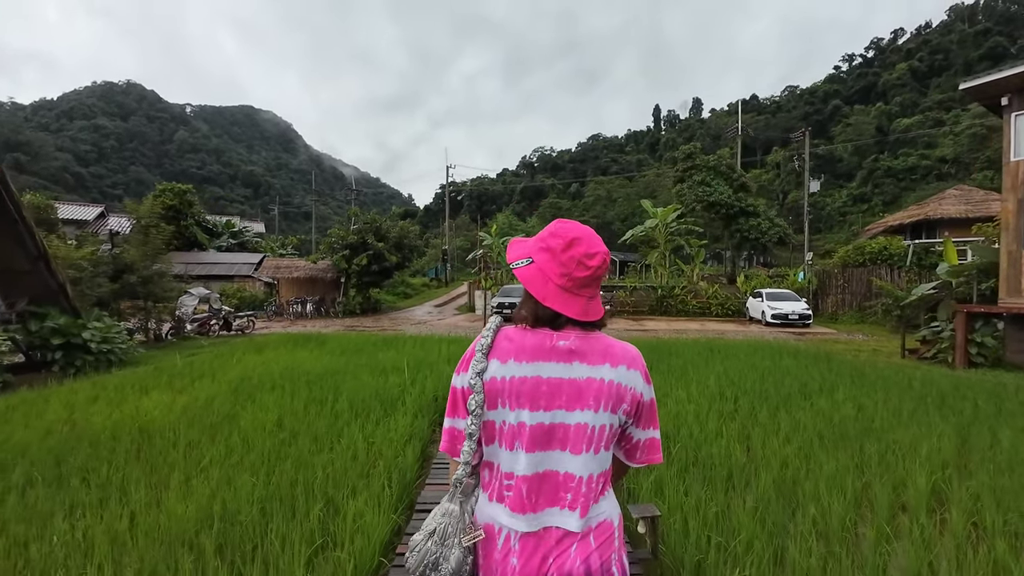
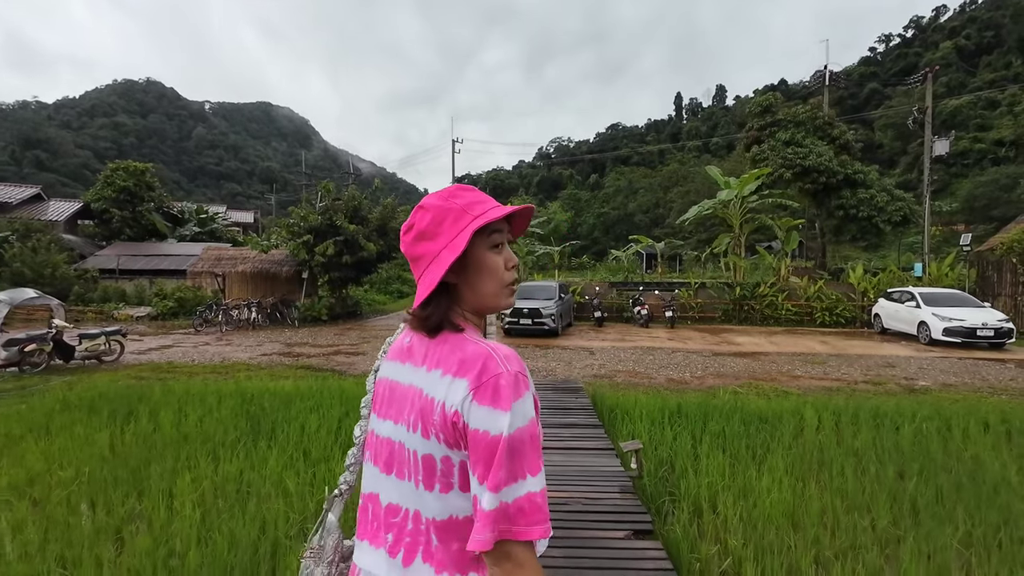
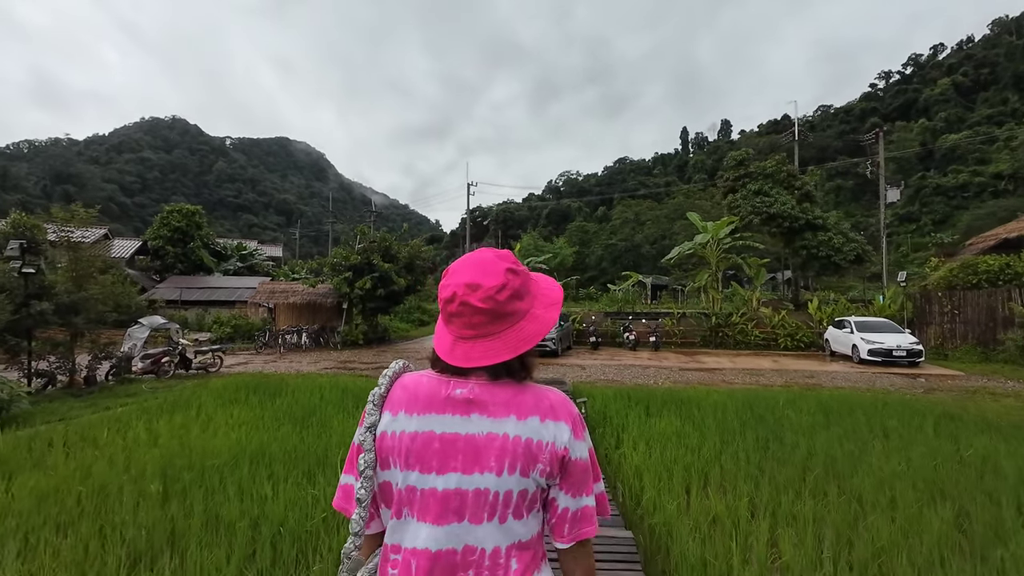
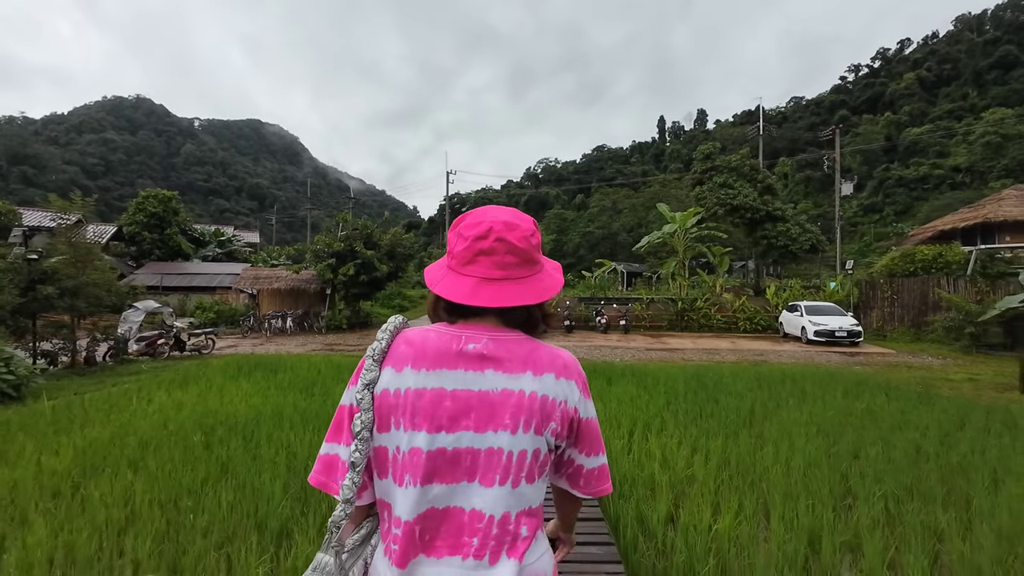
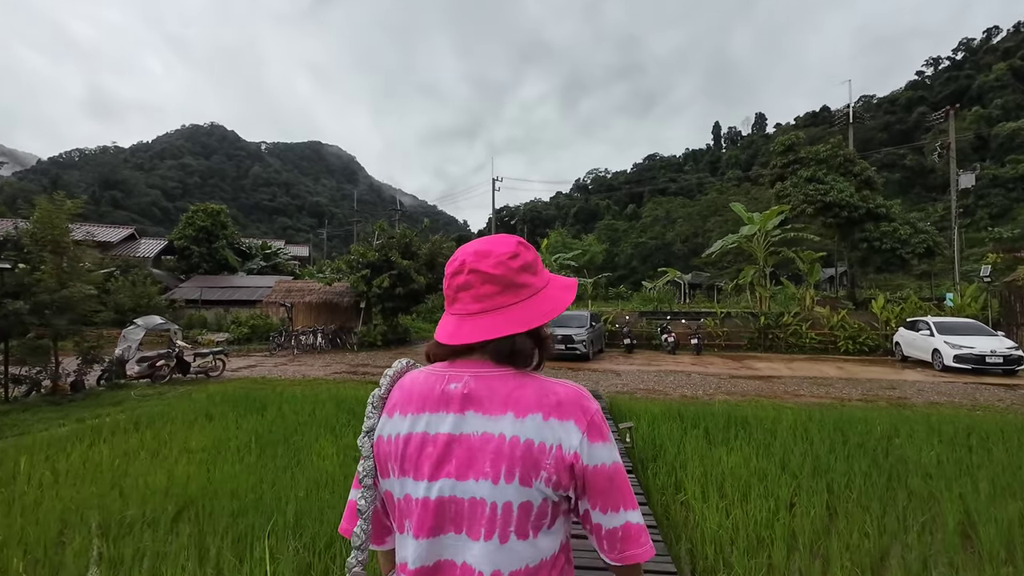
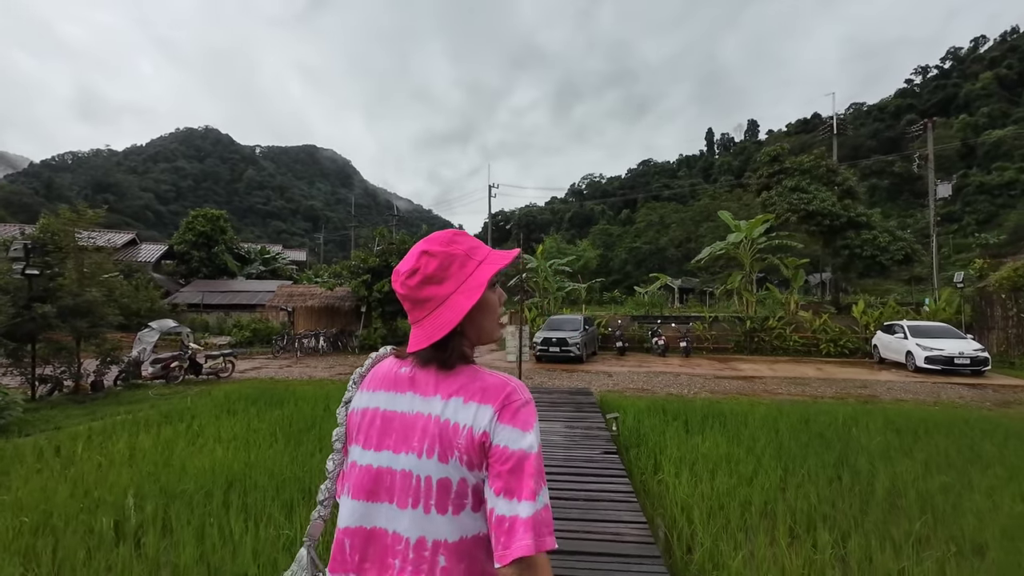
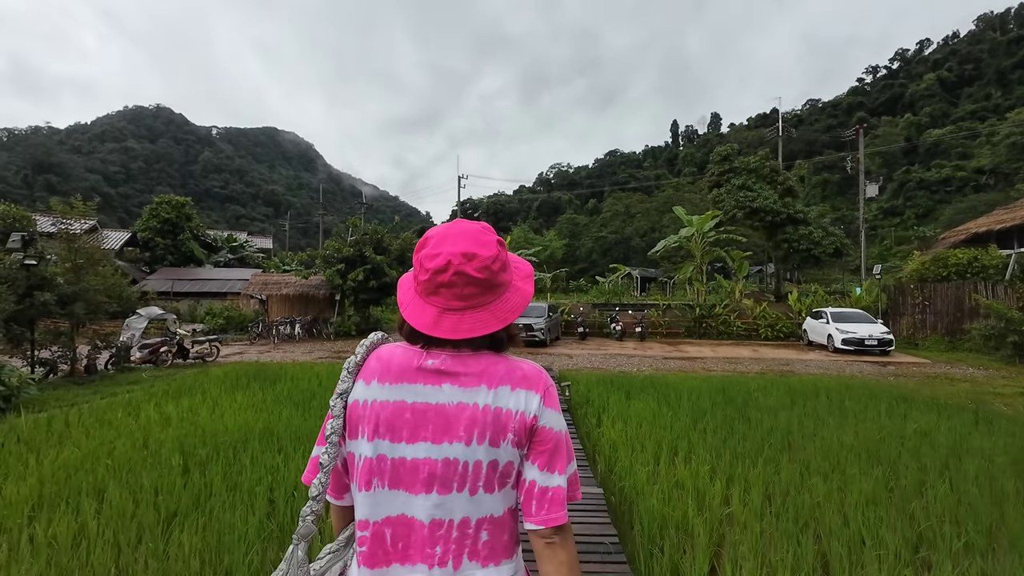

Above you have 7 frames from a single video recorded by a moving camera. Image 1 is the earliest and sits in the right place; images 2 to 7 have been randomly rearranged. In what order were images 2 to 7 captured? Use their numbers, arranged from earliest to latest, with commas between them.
4, 7, 3, 6, 5, 2
